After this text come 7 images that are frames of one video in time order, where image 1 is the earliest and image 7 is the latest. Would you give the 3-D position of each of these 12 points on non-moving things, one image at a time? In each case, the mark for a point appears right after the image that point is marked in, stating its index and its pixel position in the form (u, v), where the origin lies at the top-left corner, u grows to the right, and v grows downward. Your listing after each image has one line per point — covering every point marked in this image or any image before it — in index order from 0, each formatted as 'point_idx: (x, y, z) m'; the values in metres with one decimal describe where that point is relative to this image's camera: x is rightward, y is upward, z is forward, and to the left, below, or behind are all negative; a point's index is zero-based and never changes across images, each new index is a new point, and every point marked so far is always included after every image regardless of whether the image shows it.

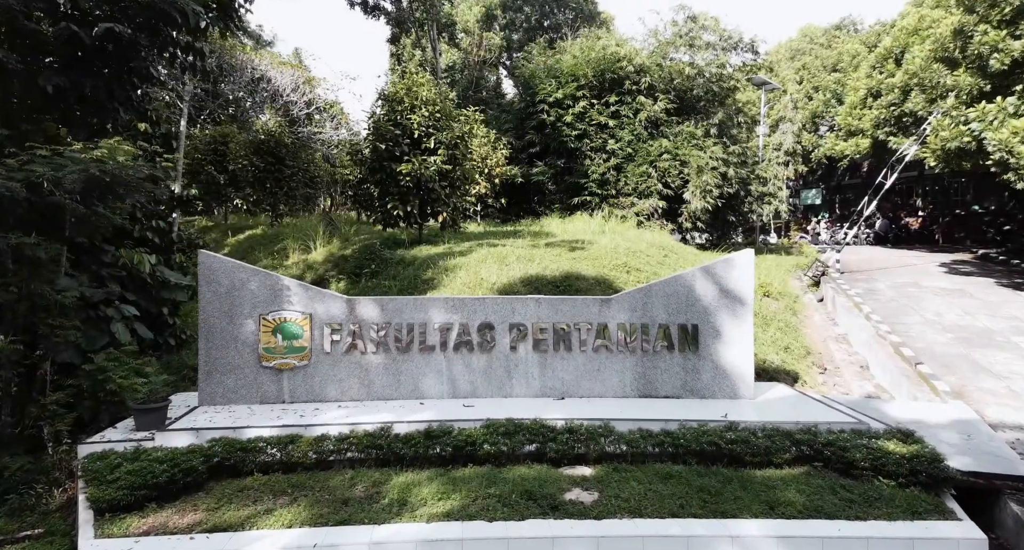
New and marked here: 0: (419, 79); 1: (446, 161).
0: (-1.2, +2.6, +8.2) m
1: (-0.9, +1.5, +8.1) m
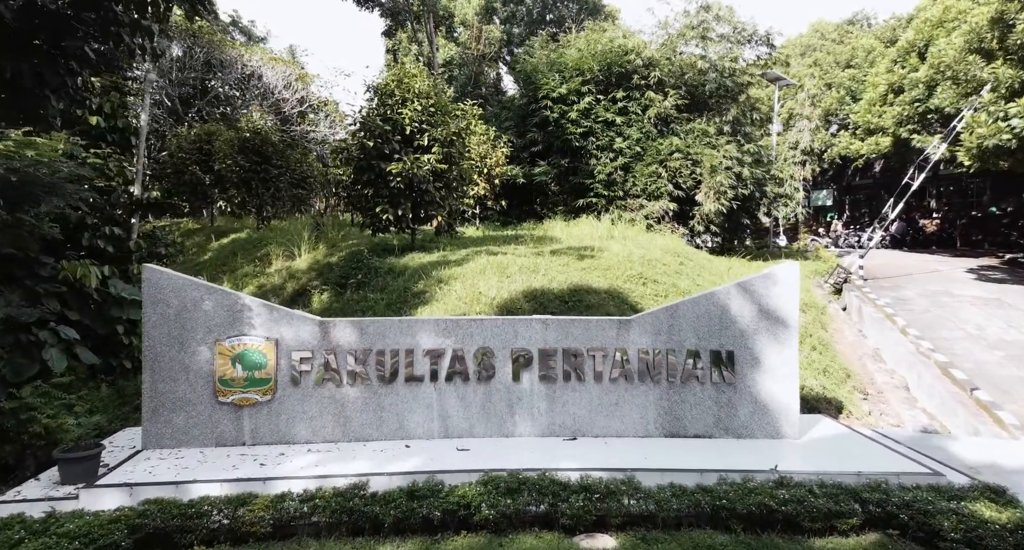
0: (-1.2, +2.5, +7.5) m
1: (-0.9, +1.3, +7.4) m
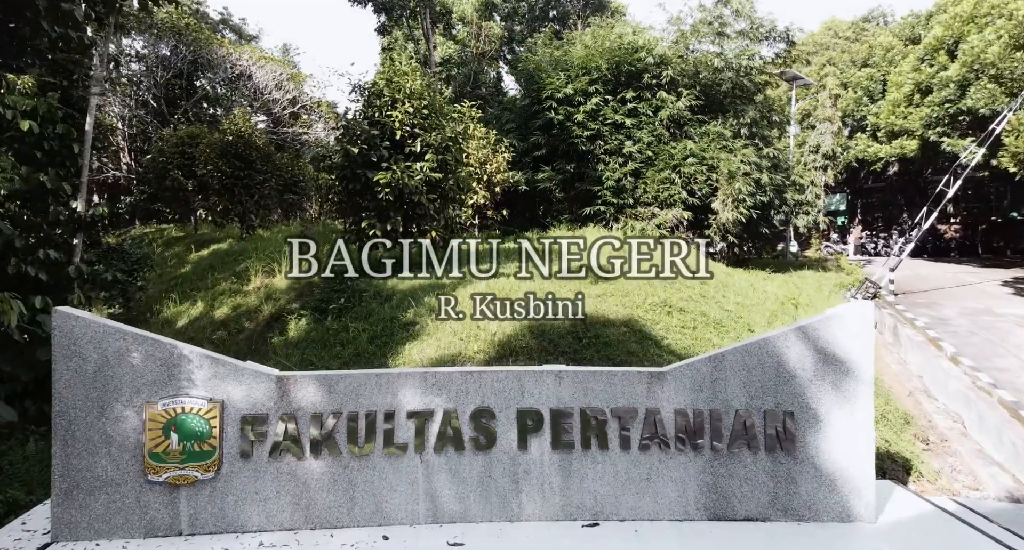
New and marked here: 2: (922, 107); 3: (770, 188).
0: (-1.1, +2.2, +6.7) m
1: (-0.8, +1.1, +6.6) m
2: (+8.3, +3.4, +12.5) m
3: (+4.5, +1.5, +11.0) m
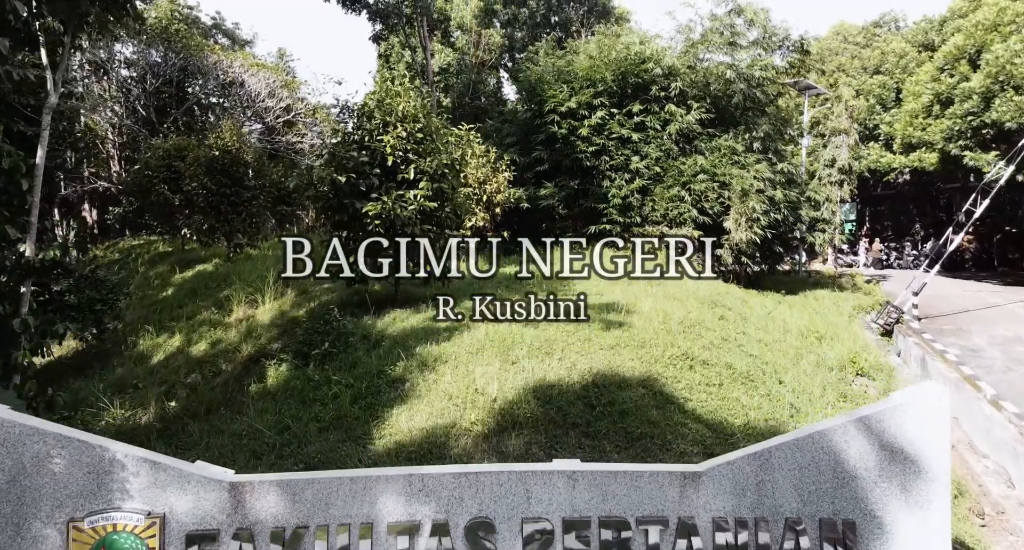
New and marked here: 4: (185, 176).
0: (-1.1, +1.9, +6.1) m
1: (-0.8, +0.8, +6.1) m
2: (+8.3, +3.0, +12.0) m
3: (+4.5, +1.2, +10.4) m
4: (-5.6, +1.7, +10.7) m
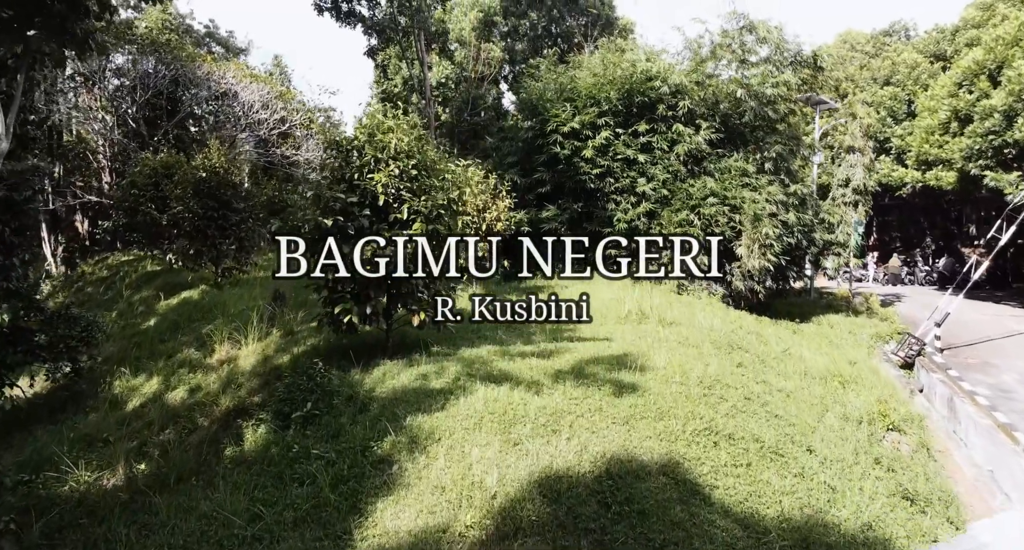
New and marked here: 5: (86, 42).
0: (-1.1, +1.4, +5.7) m
1: (-0.8, +0.3, +5.6) m
2: (+8.3, +2.6, +11.5) m
3: (+4.6, +0.7, +9.9) m
4: (-5.6, +1.3, +10.2) m
5: (-3.2, +1.7, +4.6) m
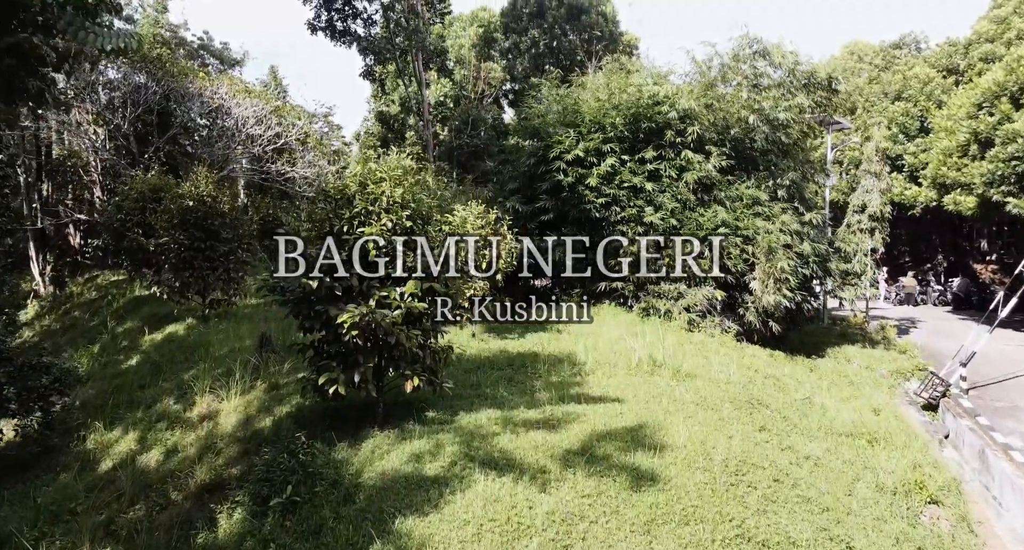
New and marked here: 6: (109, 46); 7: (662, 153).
0: (-1.1, +0.9, +5.2) m
1: (-0.8, -0.2, +5.1) m
2: (+8.3, +2.0, +11.0) m
3: (+4.6, +0.2, +9.4) m
4: (-5.6, +0.7, +9.7) m
5: (-3.2, +1.2, +4.2) m
6: (-2.6, +1.5, +4.0) m
7: (+2.3, +1.9, +9.5) m
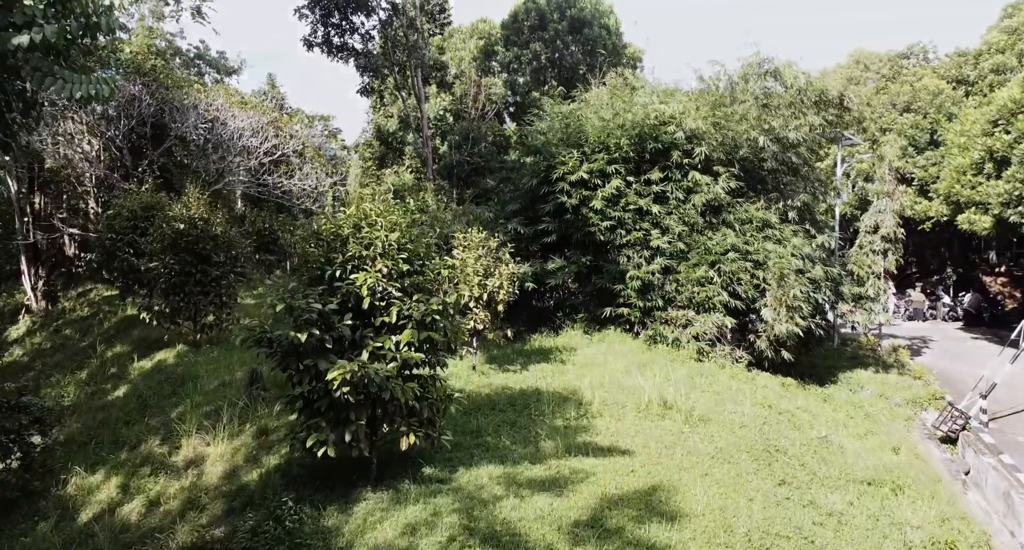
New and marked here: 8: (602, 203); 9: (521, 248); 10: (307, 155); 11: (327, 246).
0: (-1.1, +0.6, +4.8) m
1: (-0.8, -0.5, +4.8) m
2: (+8.3, +1.7, +10.7) m
3: (+4.6, -0.2, +9.1) m
4: (-5.5, +0.3, +9.4) m
5: (-3.1, +0.8, +3.8) m
6: (-2.6, +1.1, +3.7) m
7: (+2.3, +1.5, +9.2) m
8: (+1.3, +1.1, +9.0) m
9: (+0.1, +0.4, +10.0) m
10: (-4.7, +2.5, +13.8) m
11: (-1.4, +0.2, +4.7) m
